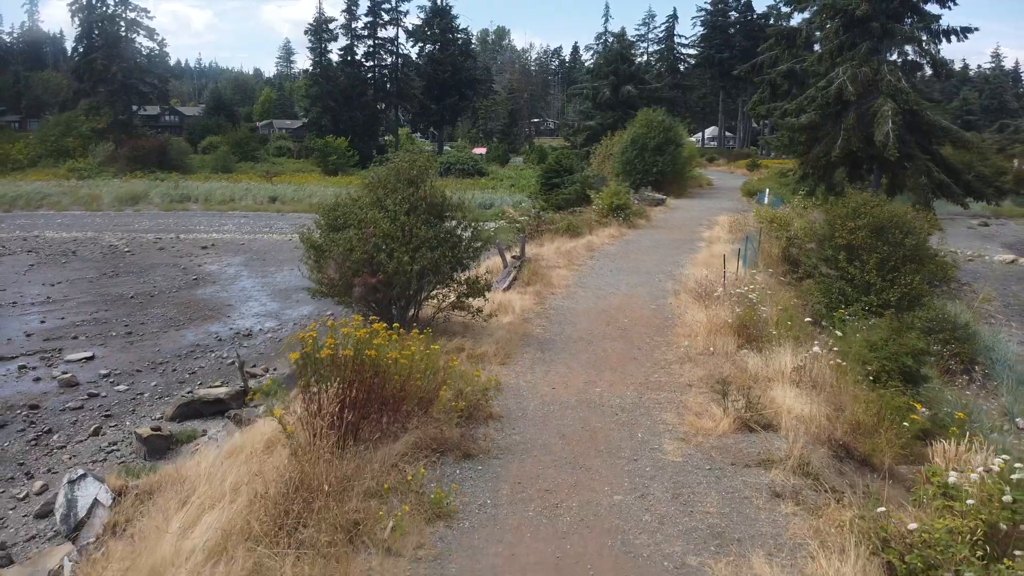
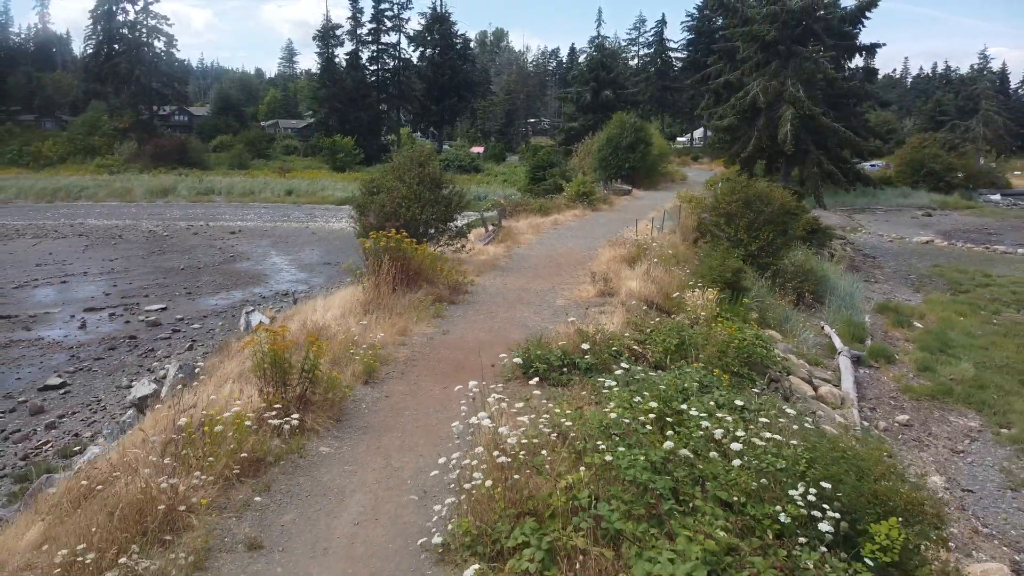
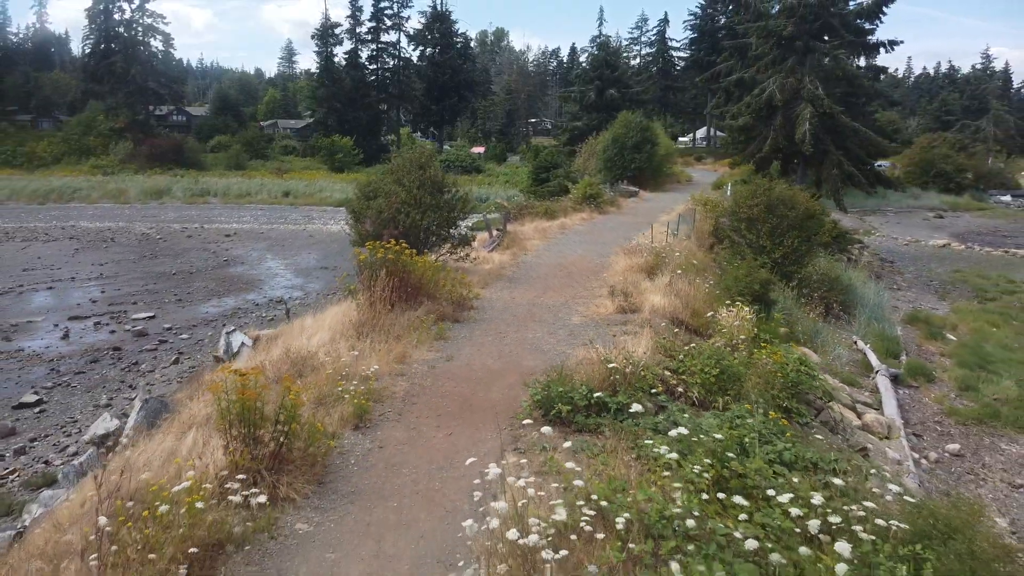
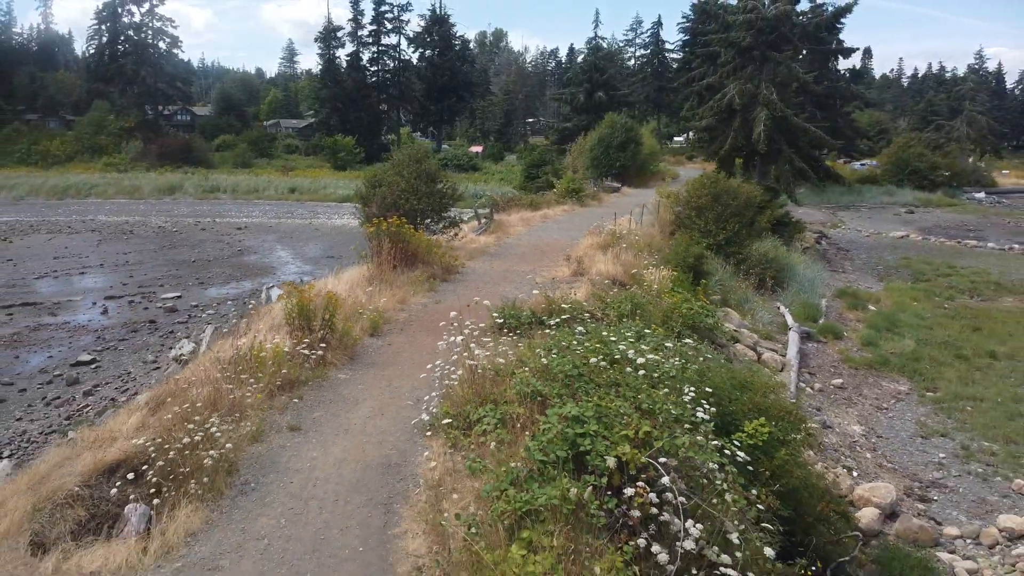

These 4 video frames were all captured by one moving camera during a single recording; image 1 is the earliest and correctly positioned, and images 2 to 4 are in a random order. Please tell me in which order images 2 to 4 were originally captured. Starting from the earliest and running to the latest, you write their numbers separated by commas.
3, 2, 4
